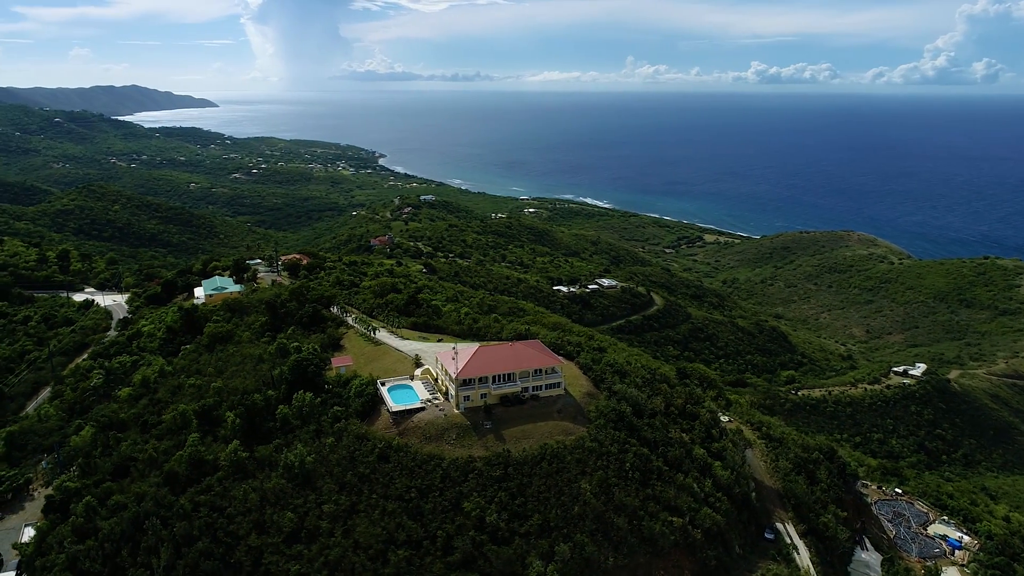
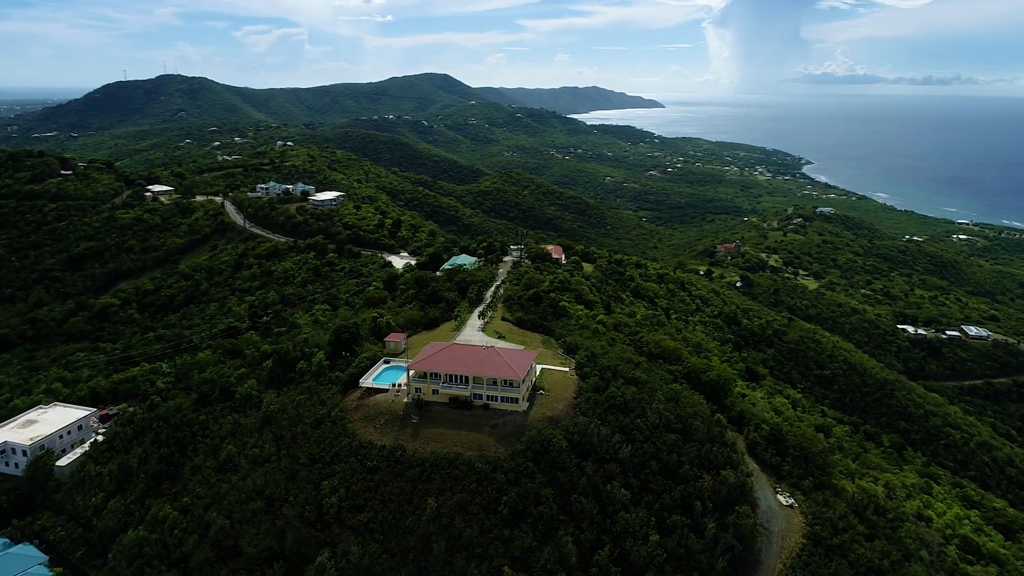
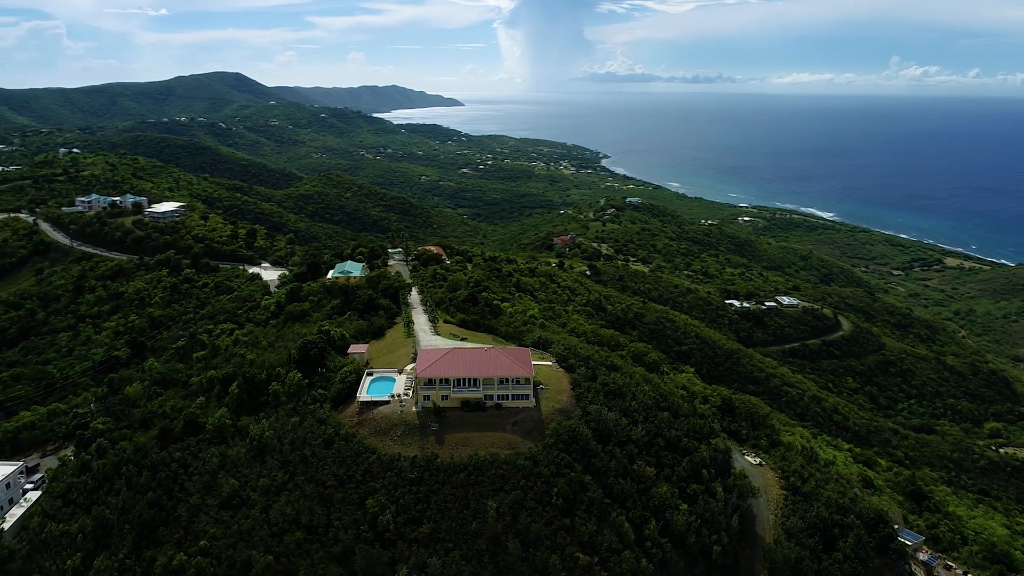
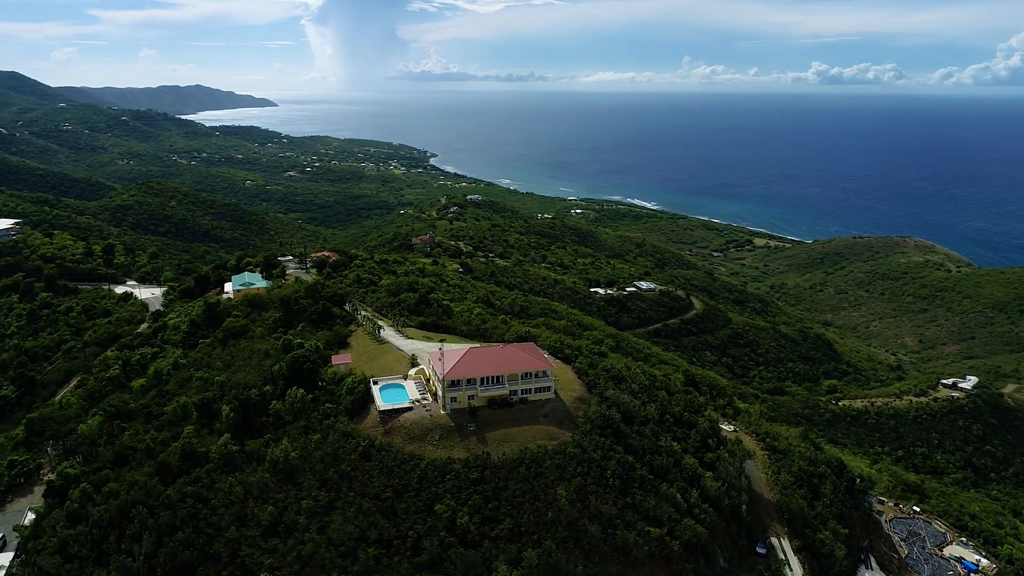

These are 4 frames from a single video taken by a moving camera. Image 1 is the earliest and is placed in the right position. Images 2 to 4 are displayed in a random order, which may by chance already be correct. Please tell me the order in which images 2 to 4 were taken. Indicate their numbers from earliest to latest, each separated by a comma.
4, 3, 2
